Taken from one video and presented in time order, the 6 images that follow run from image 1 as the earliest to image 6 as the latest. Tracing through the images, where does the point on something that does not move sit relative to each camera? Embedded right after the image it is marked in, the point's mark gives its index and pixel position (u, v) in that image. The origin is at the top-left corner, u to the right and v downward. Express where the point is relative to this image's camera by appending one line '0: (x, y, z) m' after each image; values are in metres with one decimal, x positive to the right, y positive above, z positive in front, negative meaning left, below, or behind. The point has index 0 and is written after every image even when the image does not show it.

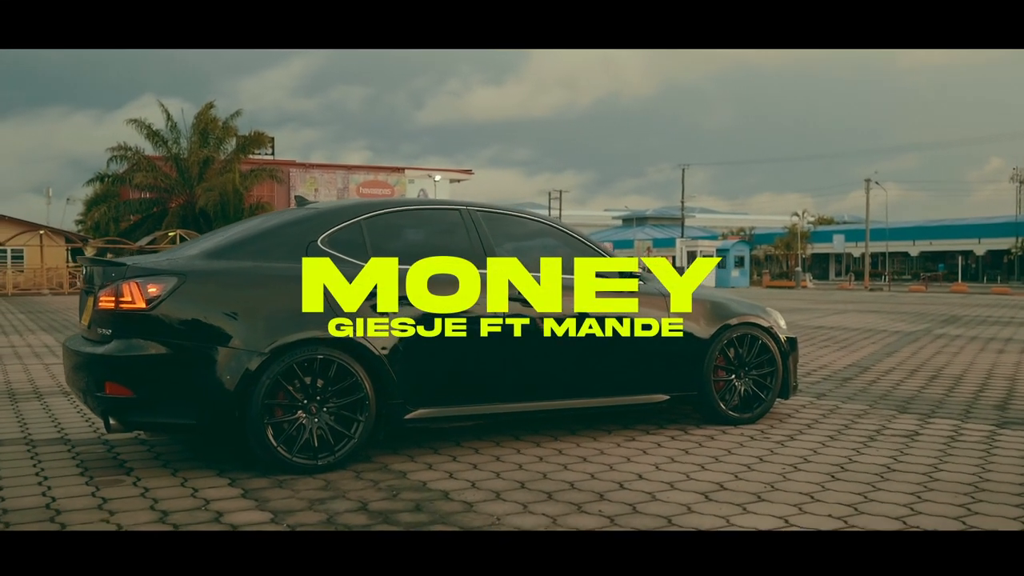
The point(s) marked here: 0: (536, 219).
0: (+0.1, +0.4, +5.9) m
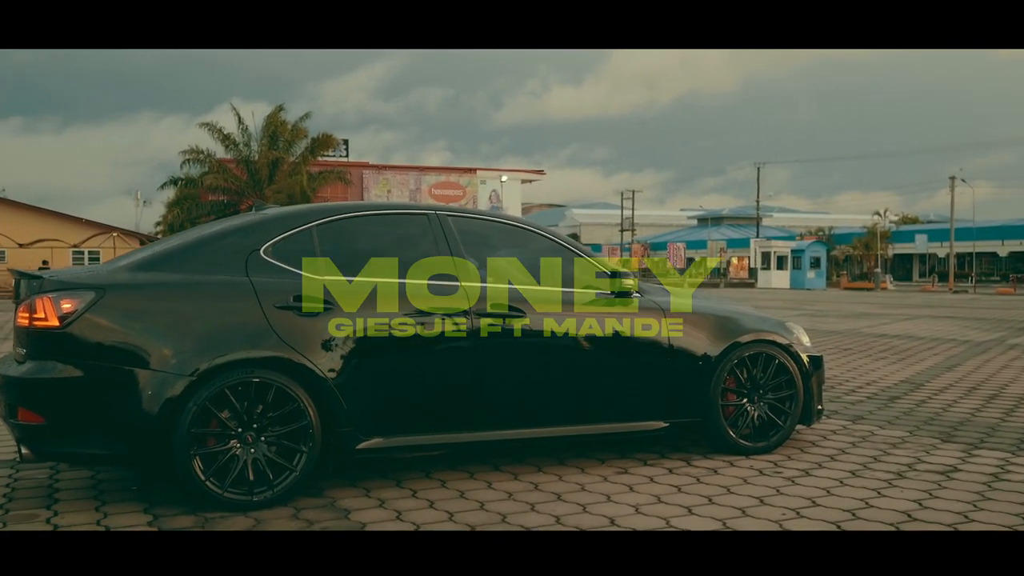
0: (0.0, +0.3, +5.3) m
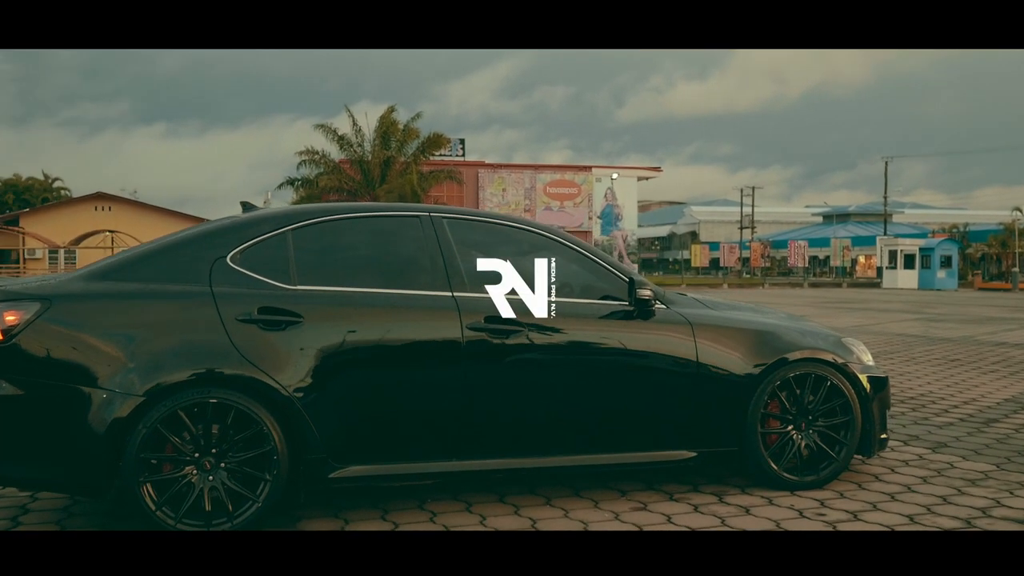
0: (+0.1, +0.3, +4.7) m
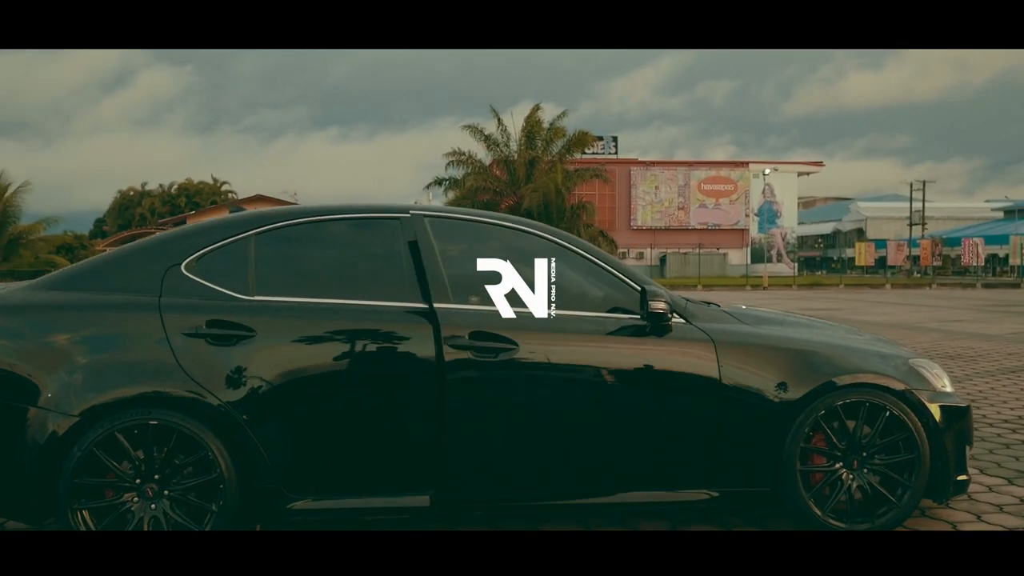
0: (+0.1, +0.3, +4.2) m
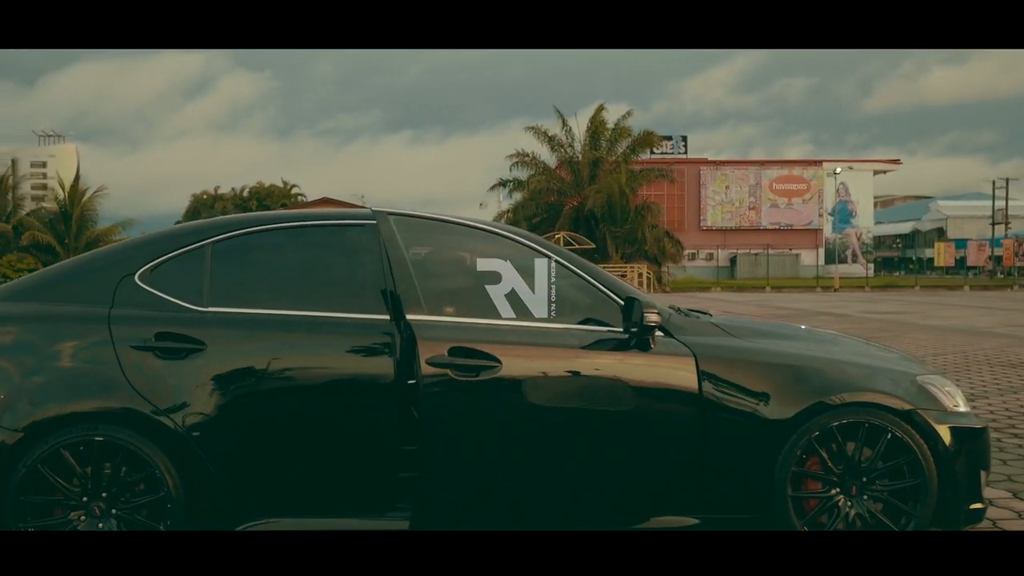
0: (0.0, +0.2, +4.0) m
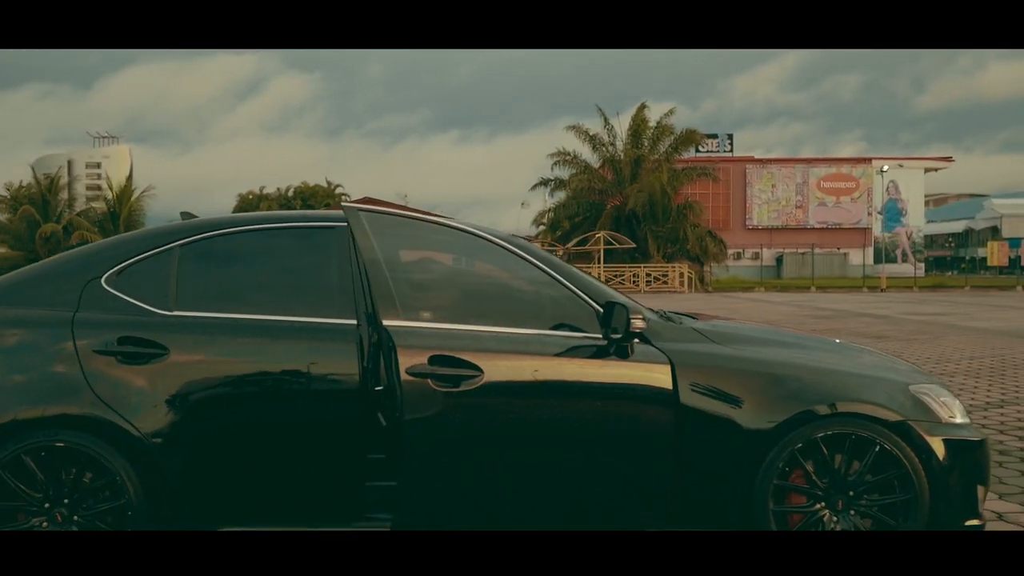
0: (-0.1, +0.2, +3.9) m
